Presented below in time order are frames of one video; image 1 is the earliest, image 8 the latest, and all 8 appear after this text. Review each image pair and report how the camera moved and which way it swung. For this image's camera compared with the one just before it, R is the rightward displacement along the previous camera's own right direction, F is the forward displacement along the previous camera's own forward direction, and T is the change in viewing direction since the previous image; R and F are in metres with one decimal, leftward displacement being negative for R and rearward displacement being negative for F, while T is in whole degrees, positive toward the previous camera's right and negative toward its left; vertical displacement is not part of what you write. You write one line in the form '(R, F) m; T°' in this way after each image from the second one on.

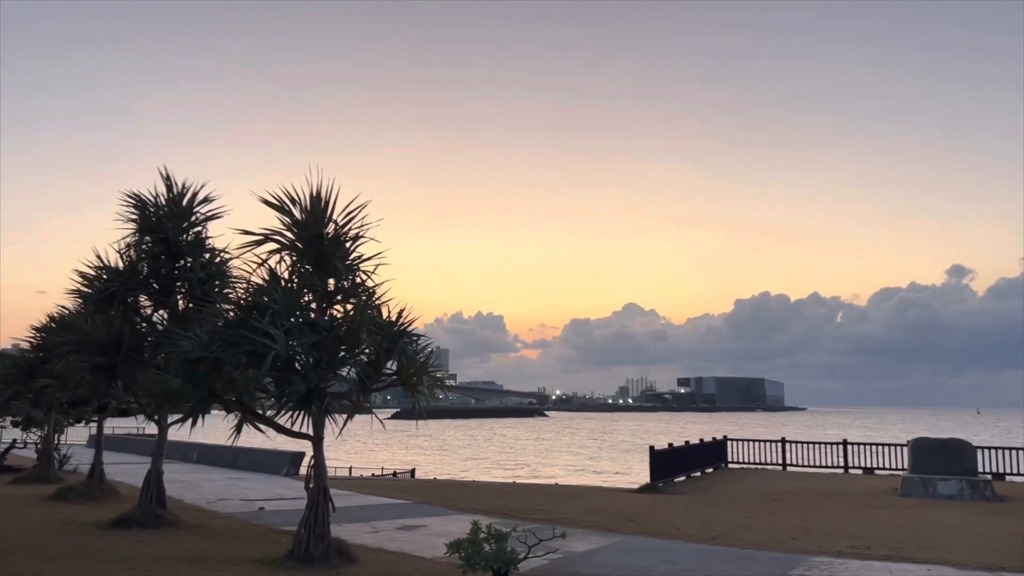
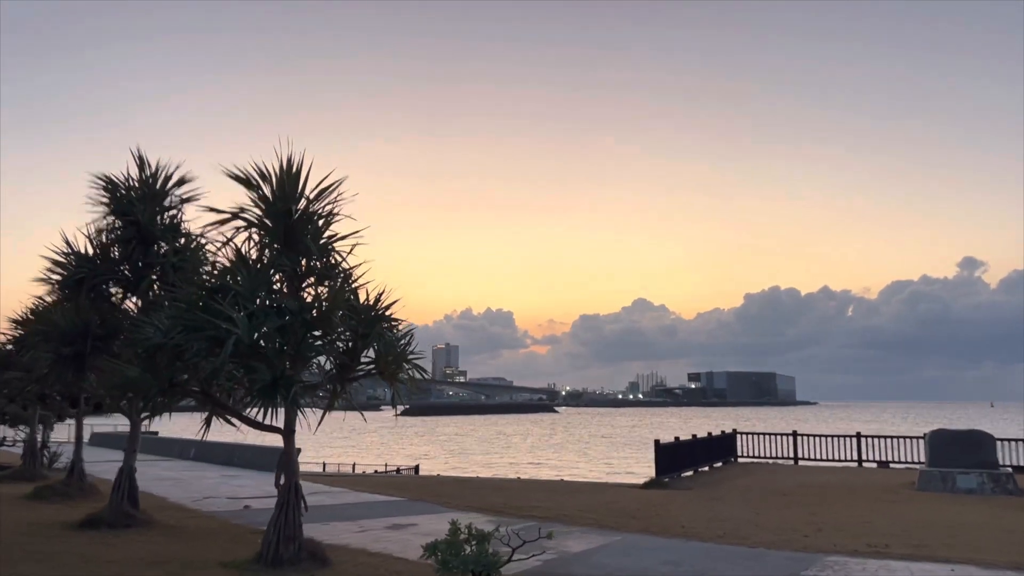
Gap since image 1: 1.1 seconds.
(+0.3, +0.9) m; -1°
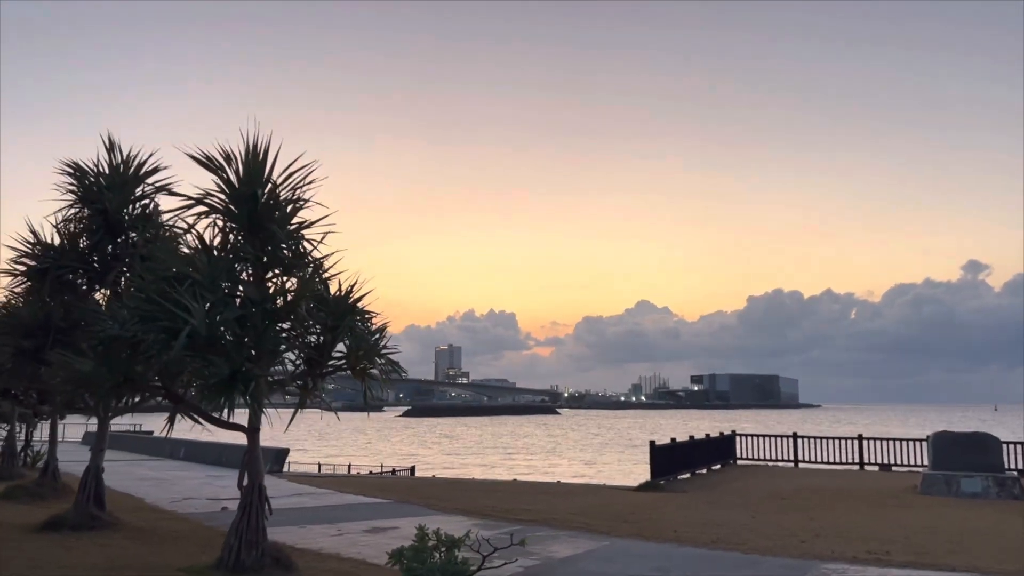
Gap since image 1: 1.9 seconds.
(+0.3, +0.6) m; 0°
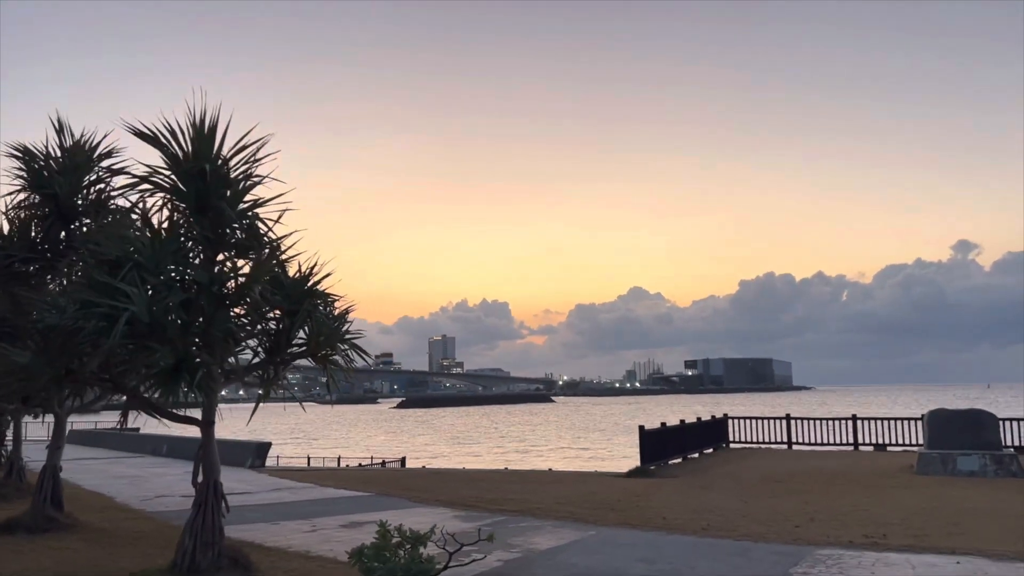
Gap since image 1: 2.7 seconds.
(+0.3, +0.6) m; +1°
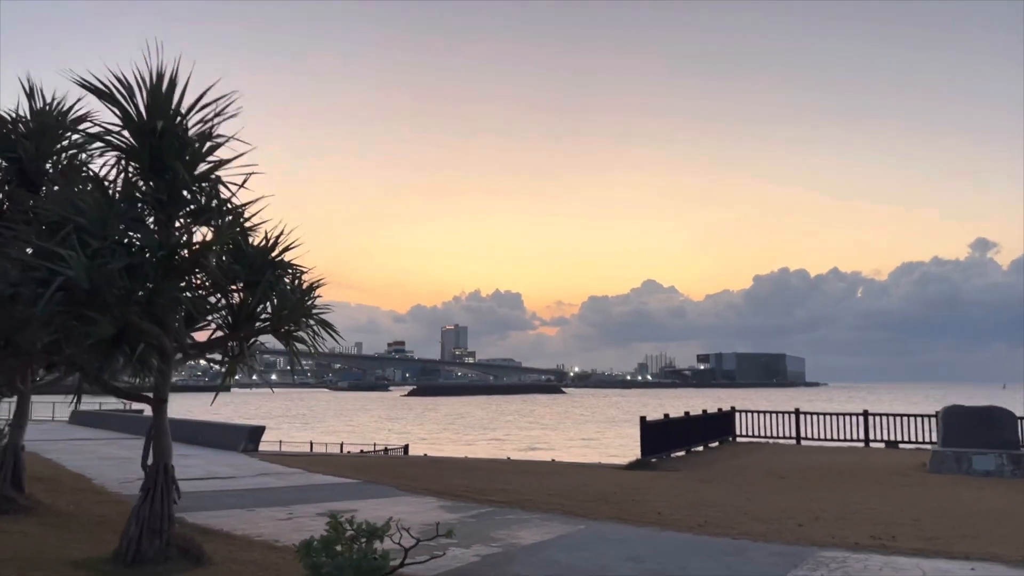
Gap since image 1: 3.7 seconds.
(+0.3, +0.8) m; -1°
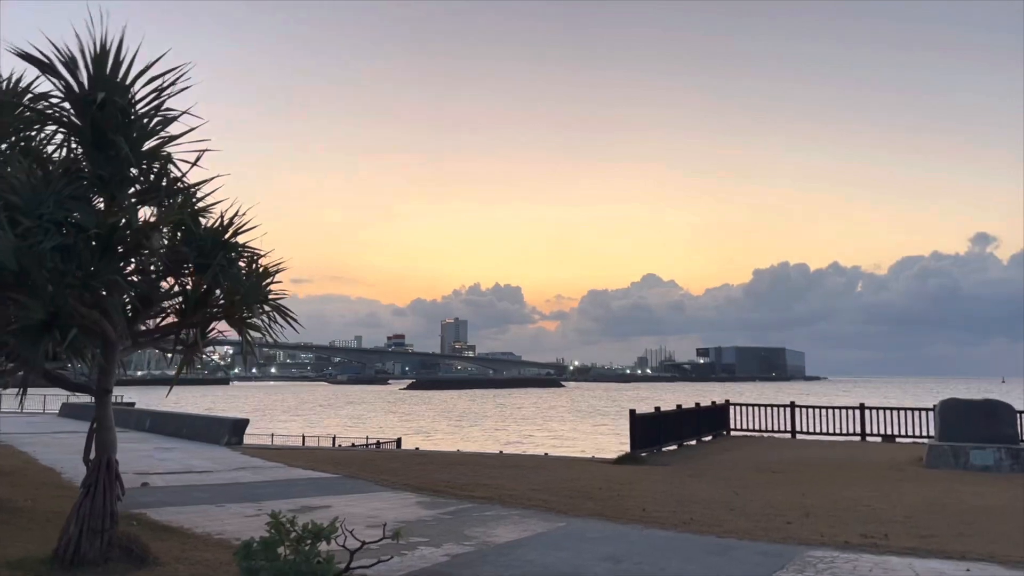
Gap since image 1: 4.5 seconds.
(+0.3, +0.5) m; 0°
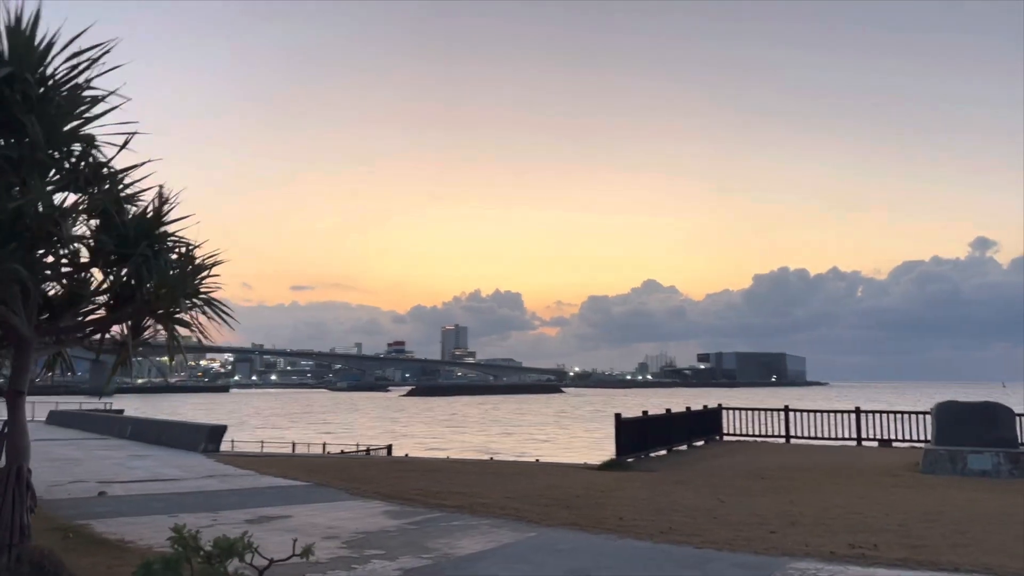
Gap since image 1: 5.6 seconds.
(+0.4, +0.7) m; 0°
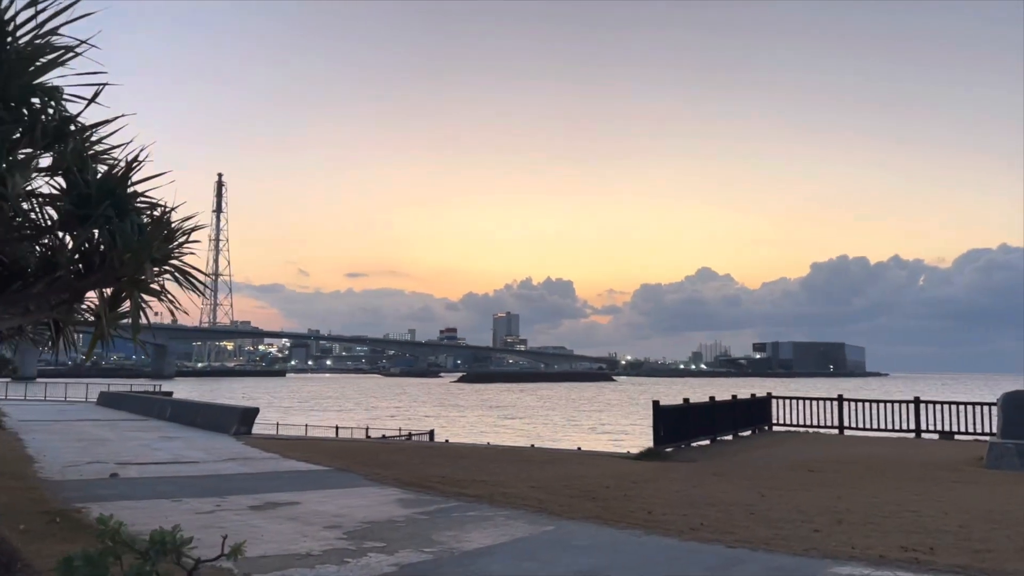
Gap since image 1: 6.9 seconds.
(+0.4, +0.9) m; -4°
